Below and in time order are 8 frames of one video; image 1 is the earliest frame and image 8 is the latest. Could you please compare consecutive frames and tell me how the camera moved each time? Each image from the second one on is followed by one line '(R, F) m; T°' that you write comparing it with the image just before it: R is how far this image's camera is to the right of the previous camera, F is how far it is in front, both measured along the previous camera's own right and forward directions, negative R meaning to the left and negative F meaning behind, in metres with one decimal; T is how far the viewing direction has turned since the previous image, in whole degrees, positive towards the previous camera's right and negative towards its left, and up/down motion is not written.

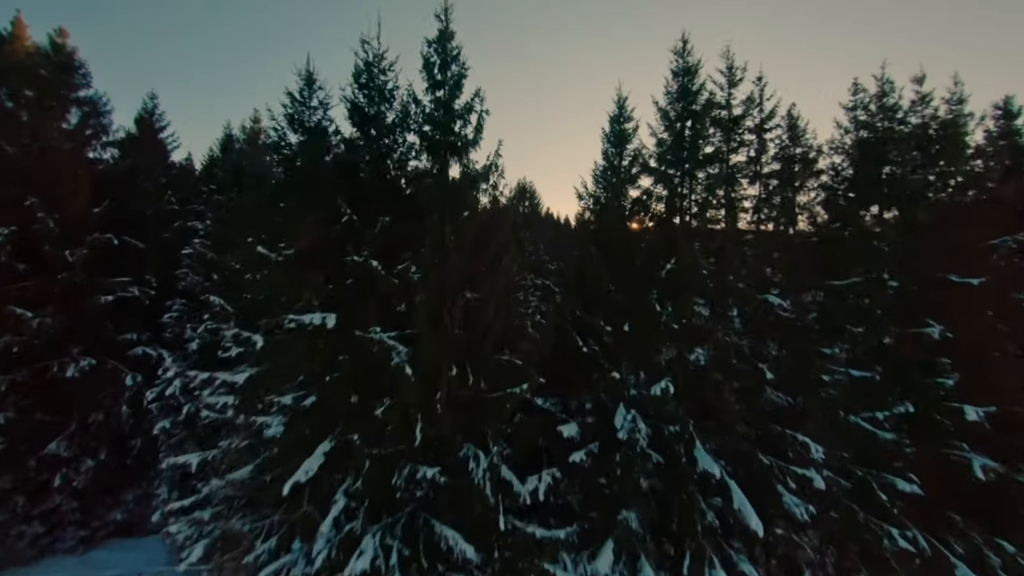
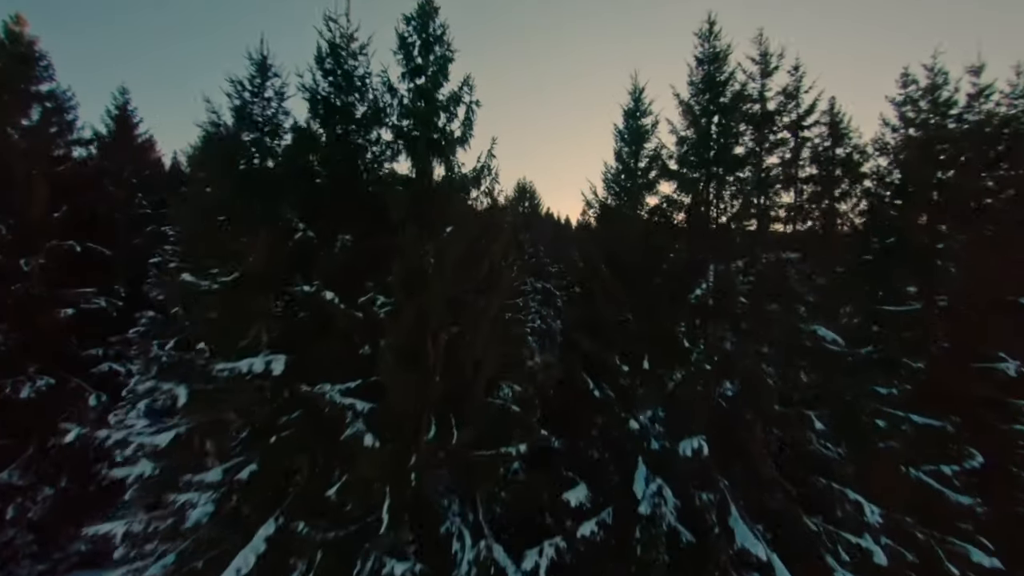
(+0.1, +1.4) m; 0°
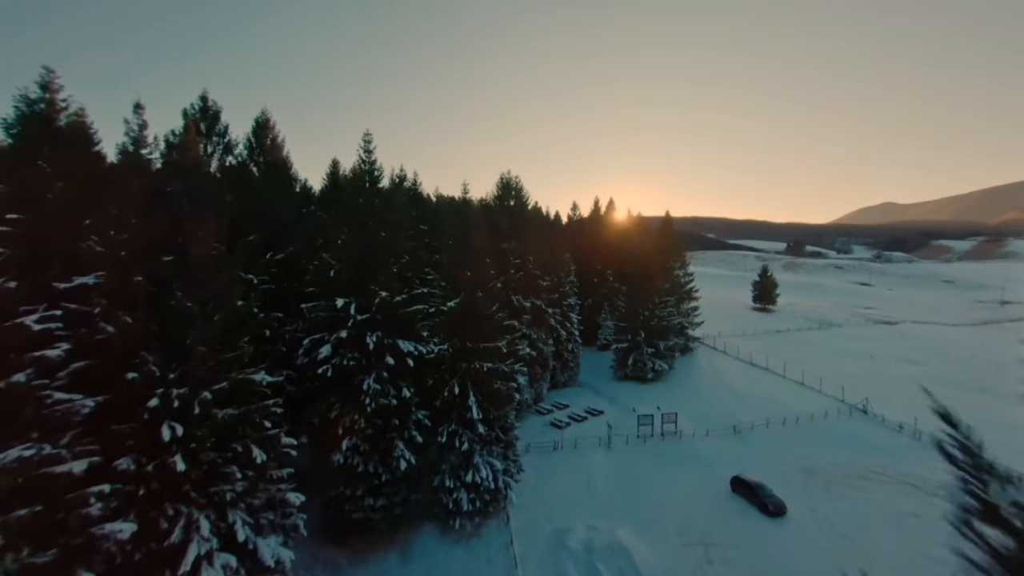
(+0.5, +7.6) m; +2°
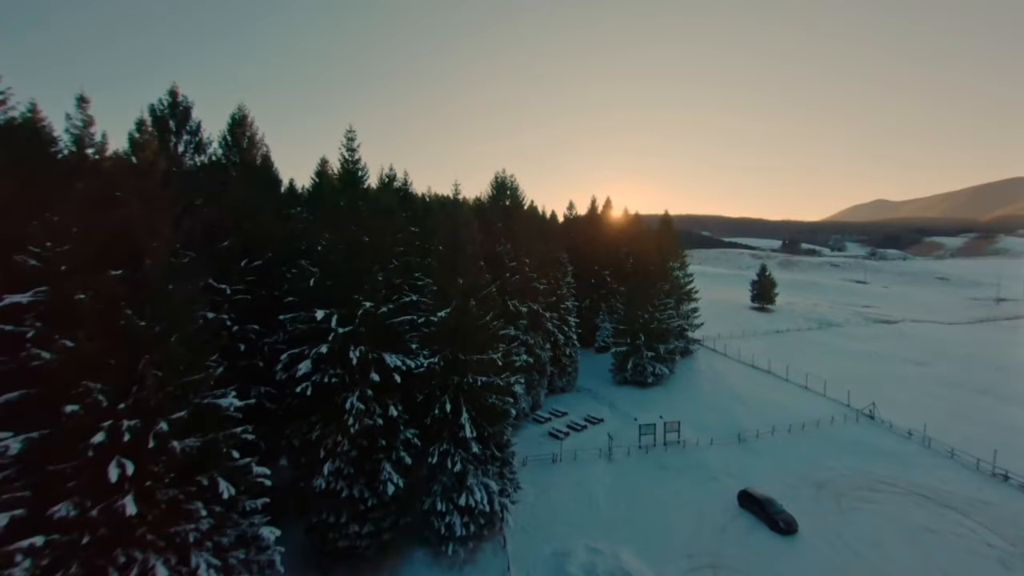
(+0.1, +1.4) m; +1°
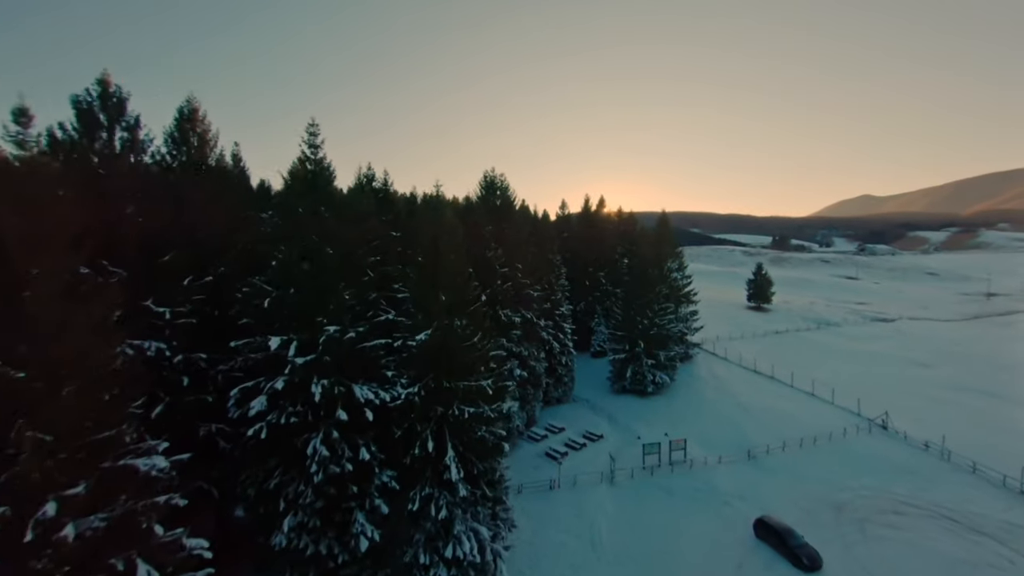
(+0.1, +2.4) m; +1°
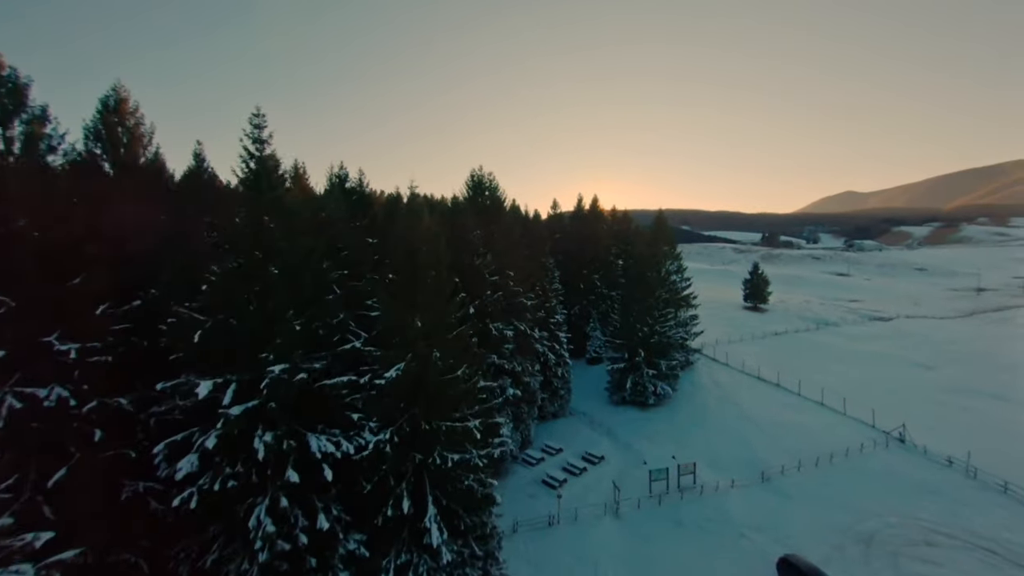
(0.0, +2.7) m; +1°
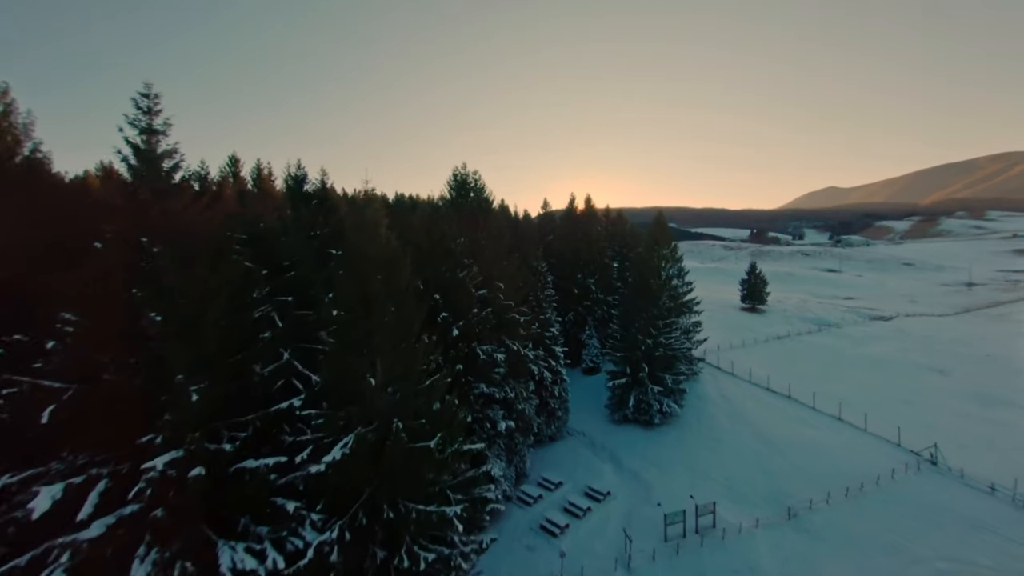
(0.0, +3.5) m; +2°
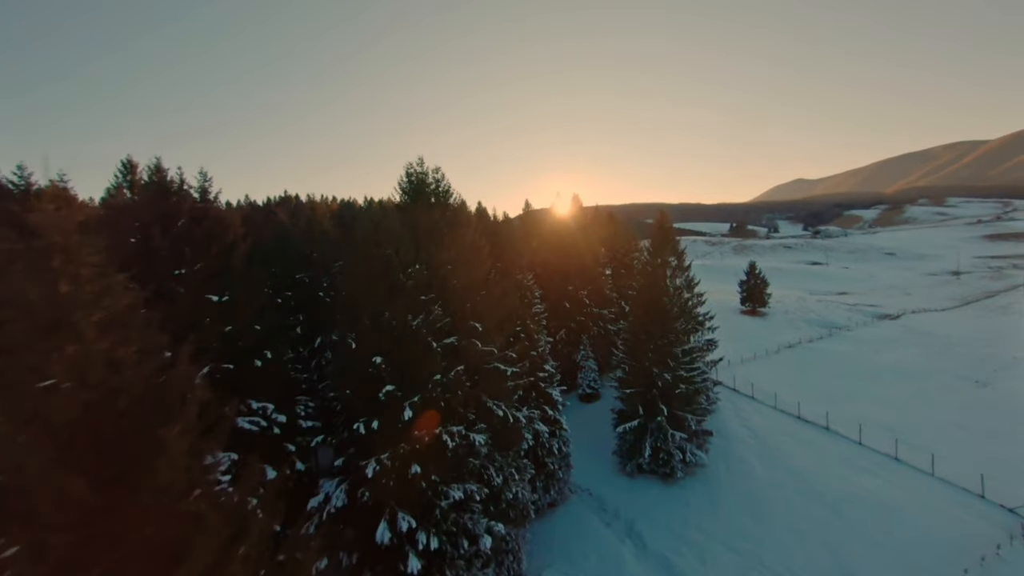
(+0.2, +7.2) m; +3°
